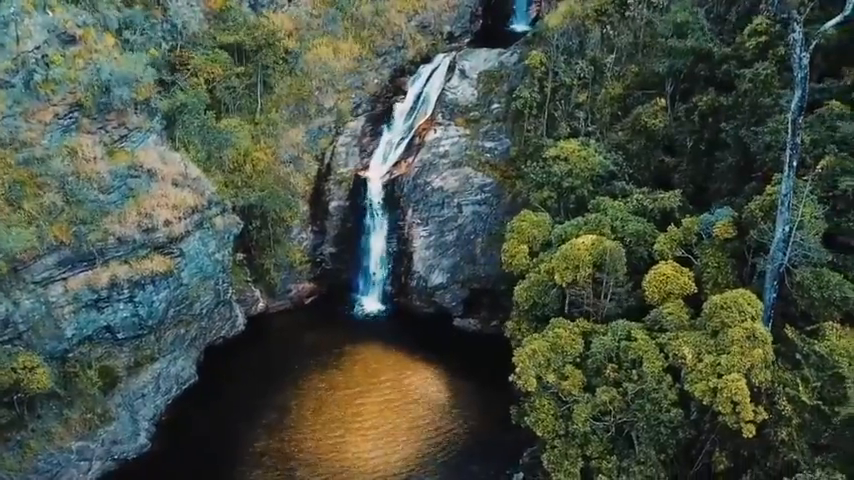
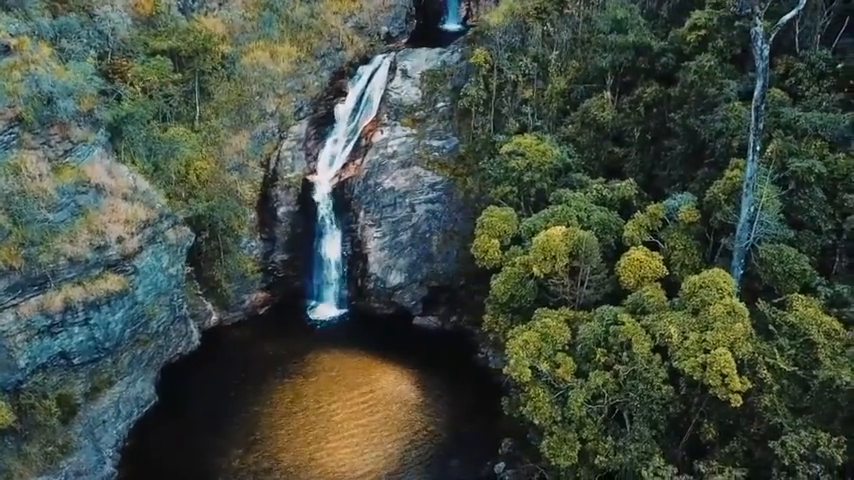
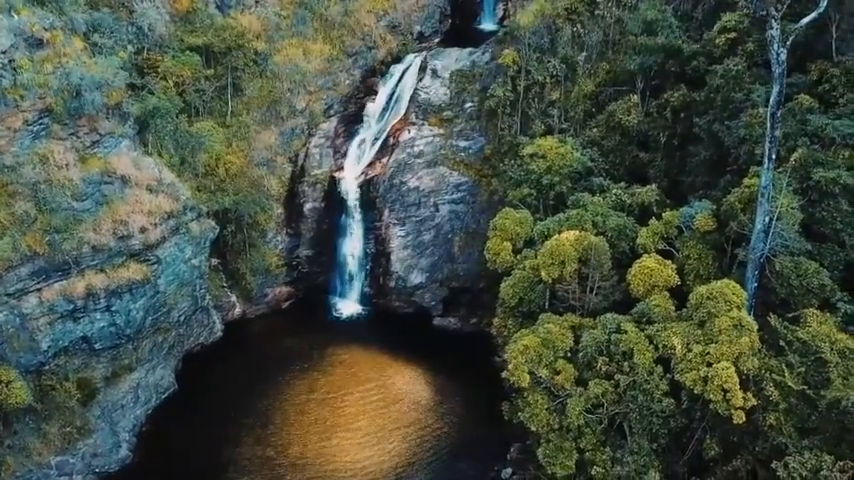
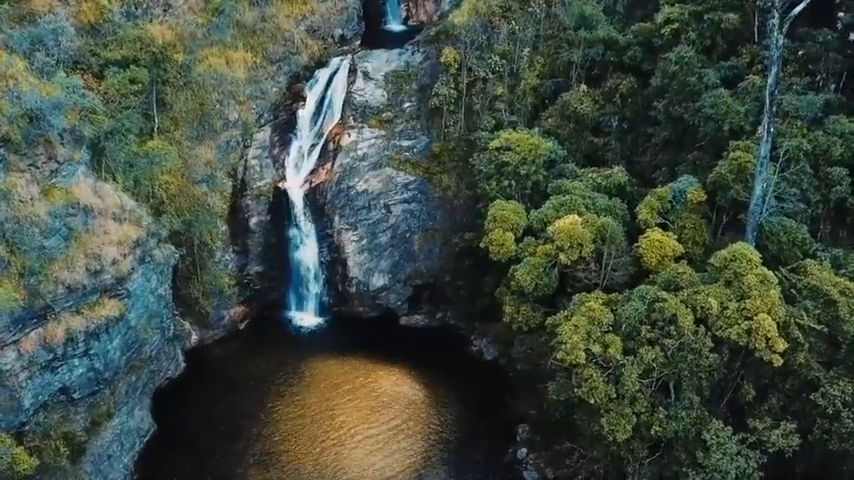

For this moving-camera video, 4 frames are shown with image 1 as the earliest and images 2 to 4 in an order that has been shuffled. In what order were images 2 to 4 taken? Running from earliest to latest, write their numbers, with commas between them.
3, 2, 4
